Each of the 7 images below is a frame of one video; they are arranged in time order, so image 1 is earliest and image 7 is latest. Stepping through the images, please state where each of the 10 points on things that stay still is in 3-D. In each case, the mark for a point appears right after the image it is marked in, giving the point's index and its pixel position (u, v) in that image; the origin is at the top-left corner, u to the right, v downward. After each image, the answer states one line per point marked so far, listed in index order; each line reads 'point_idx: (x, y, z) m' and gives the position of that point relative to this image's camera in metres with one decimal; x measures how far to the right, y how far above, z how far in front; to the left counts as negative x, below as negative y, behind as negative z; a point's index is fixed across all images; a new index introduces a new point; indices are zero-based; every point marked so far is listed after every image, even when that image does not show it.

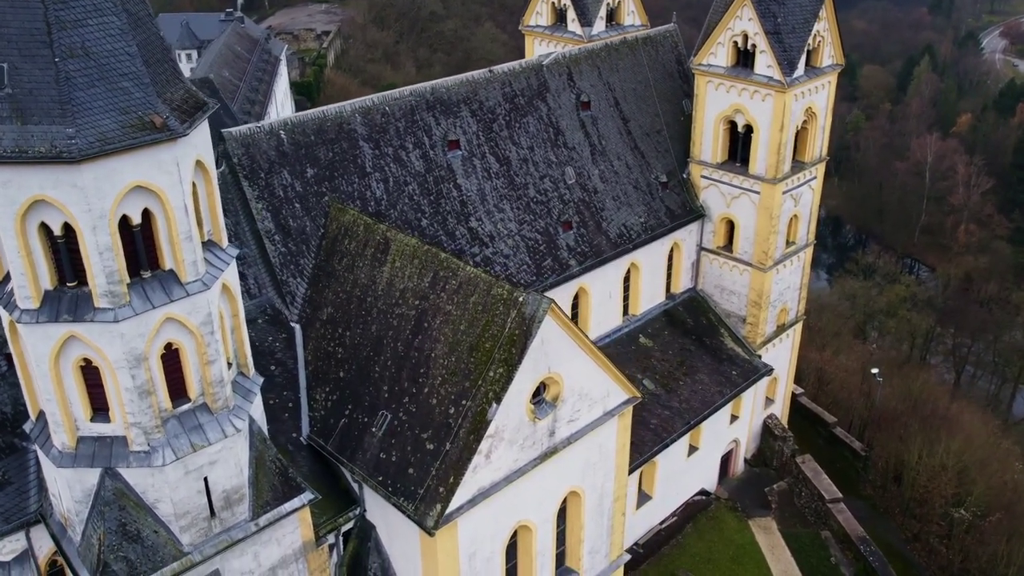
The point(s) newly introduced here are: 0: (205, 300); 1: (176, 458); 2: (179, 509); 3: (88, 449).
0: (-6.5, -0.2, +19.0) m
1: (-7.2, -3.6, +19.2) m
2: (-7.4, -4.9, +19.7) m
3: (-9.0, -3.4, +19.0) m
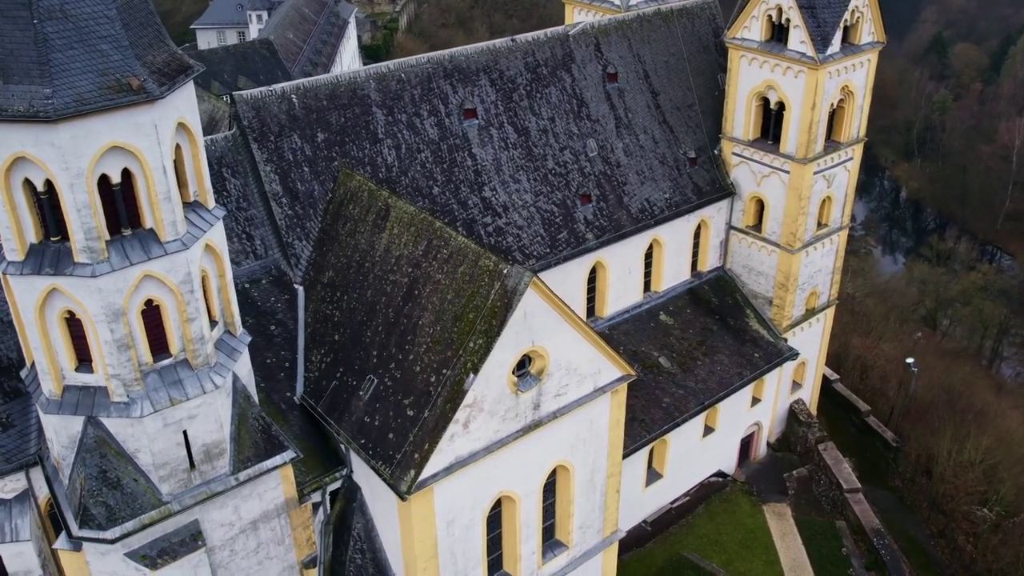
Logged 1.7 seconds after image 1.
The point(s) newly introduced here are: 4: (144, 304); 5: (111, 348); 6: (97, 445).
0: (-7.2, +0.6, +19.5) m
1: (-8.0, -2.7, +19.9) m
2: (-8.1, -3.9, +20.5) m
3: (-9.8, -2.4, +19.9) m
4: (-8.0, -0.4, +19.5) m
5: (-8.6, -1.3, +19.2) m
6: (-9.3, -3.5, +19.9) m
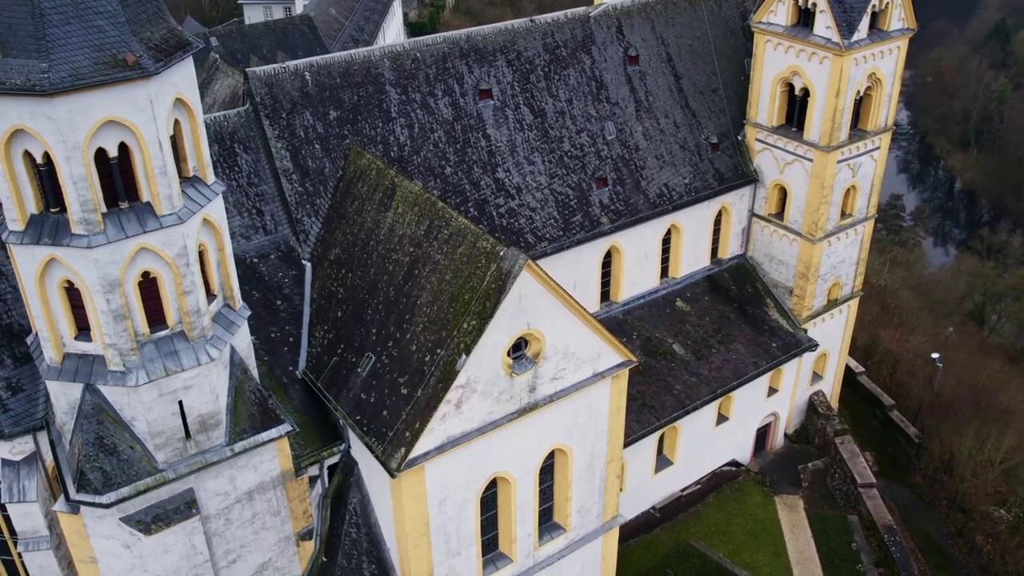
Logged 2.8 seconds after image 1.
0: (-7.4, +1.2, +19.8) m
1: (-8.2, -2.1, +20.3) m
2: (-8.4, -3.3, +21.0) m
3: (-10.0, -1.8, +20.4) m
4: (-8.3, +0.3, +19.9) m
5: (-8.9, -0.7, +19.6) m
6: (-9.6, -2.8, +20.5) m
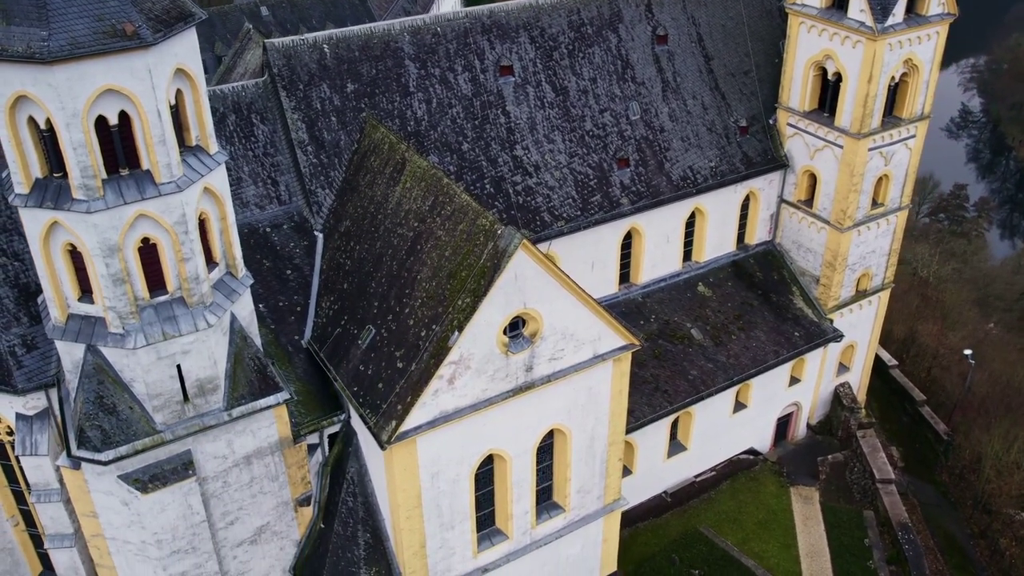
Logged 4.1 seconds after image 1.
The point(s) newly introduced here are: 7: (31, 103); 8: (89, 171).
0: (-7.5, +2.0, +20.2) m
1: (-8.5, -1.3, +20.9) m
2: (-8.7, -2.5, +21.5) m
3: (-10.3, -0.9, +21.0) m
4: (-8.5, +1.1, +20.3) m
5: (-9.1, +0.1, +20.2) m
6: (-9.9, -2.0, +21.1) m
7: (-9.9, +3.8, +18.4) m
8: (-9.0, +2.5, +19.0) m
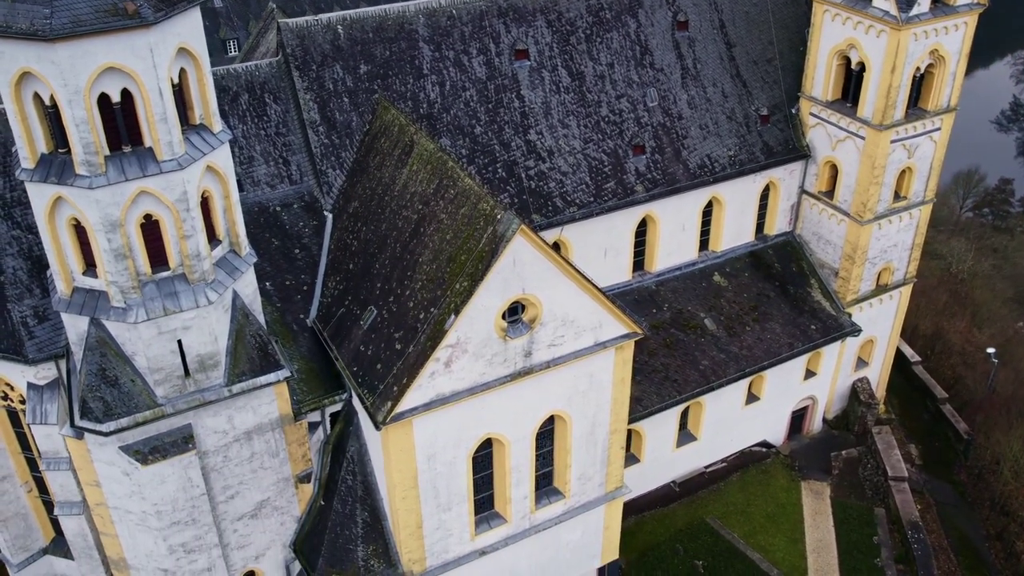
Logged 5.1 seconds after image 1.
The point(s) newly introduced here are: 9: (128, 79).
0: (-7.6, +2.5, +20.5) m
1: (-8.6, -0.7, +21.2) m
2: (-8.8, -1.9, +21.9) m
3: (-10.4, -0.3, +21.4) m
4: (-8.5, +1.6, +20.7) m
5: (-9.3, +0.7, +20.5) m
6: (-10.0, -1.4, +21.5) m
7: (-10.0, +4.4, +18.7) m
8: (-9.1, +3.0, +19.3) m
9: (-8.2, +4.5, +19.1) m
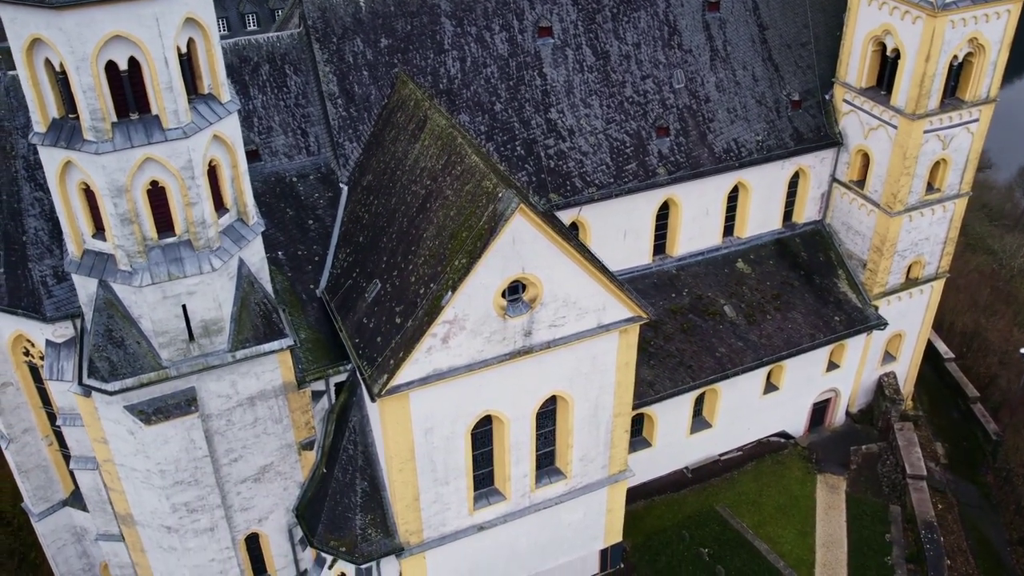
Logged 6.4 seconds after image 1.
0: (-7.6, +3.3, +20.8) m
1: (-8.7, +0.1, +21.7) m
2: (-8.9, -1.0, +22.5) m
3: (-10.4, +0.7, +22.0) m
4: (-8.6, +2.4, +21.1) m
5: (-9.3, +1.6, +21.0) m
6: (-10.1, -0.4, +22.1) m
7: (-10.0, +5.2, +19.2) m
8: (-9.1, +3.8, +19.7) m
9: (-8.2, +5.3, +19.5) m
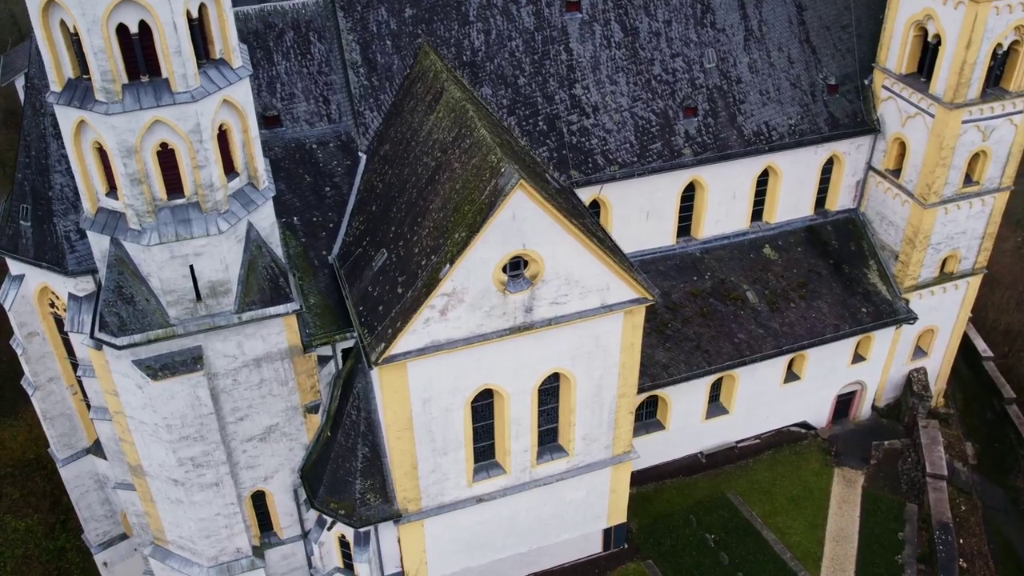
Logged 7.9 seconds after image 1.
0: (-7.6, +4.2, +21.2) m
1: (-8.7, +1.2, +22.3) m
2: (-8.9, +0.1, +23.1) m
3: (-10.4, +1.8, +22.7) m
4: (-8.5, +3.4, +21.6) m
5: (-9.3, +2.6, +21.6) m
6: (-10.1, +0.6, +22.8) m
7: (-10.0, +6.2, +19.7) m
8: (-9.1, +4.8, +20.2) m
9: (-8.2, +6.2, +19.9) m
